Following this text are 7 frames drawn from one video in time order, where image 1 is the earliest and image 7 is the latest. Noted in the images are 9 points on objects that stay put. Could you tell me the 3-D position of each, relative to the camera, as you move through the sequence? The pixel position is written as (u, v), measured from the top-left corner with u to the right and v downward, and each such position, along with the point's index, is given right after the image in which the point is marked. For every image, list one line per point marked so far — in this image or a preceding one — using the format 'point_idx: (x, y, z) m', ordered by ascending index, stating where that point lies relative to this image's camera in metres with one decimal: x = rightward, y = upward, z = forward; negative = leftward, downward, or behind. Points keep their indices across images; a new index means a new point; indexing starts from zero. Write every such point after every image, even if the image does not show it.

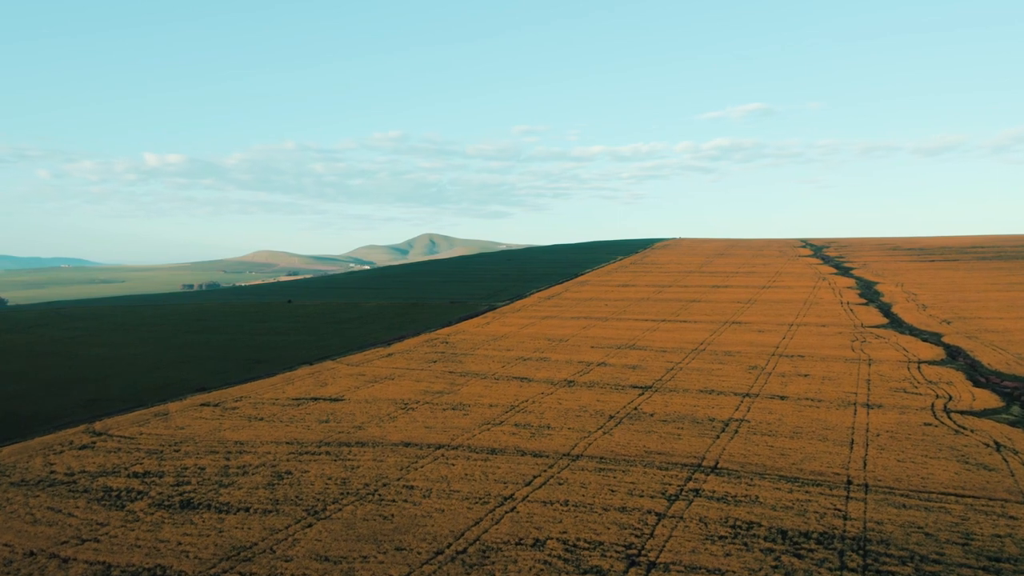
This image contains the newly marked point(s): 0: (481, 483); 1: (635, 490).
0: (-0.8, -5.2, +18.9) m
1: (+3.2, -5.3, +18.8) m
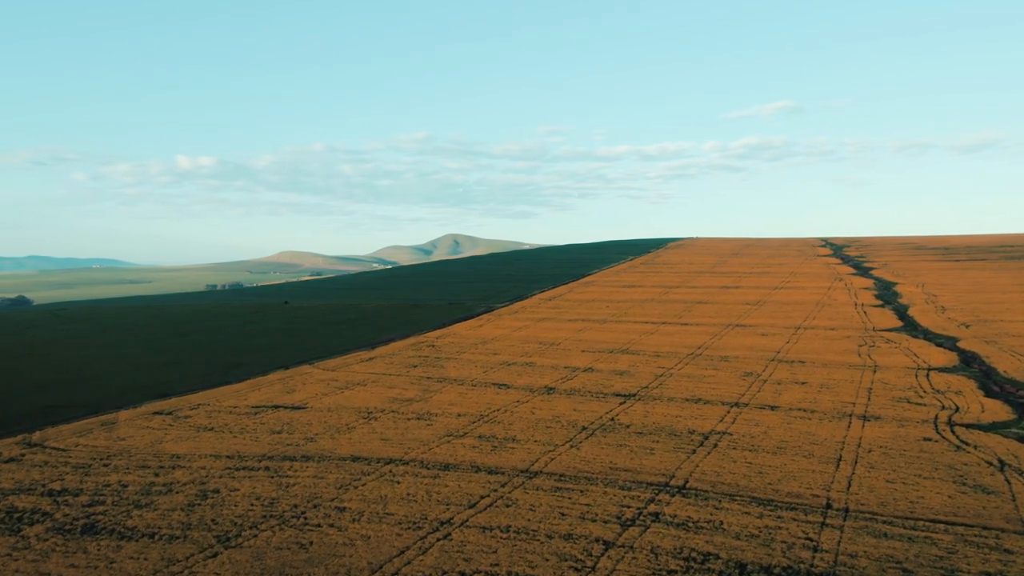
0: (-2.2, -5.3, +17.4) m
1: (+1.8, -5.5, +17.2) m
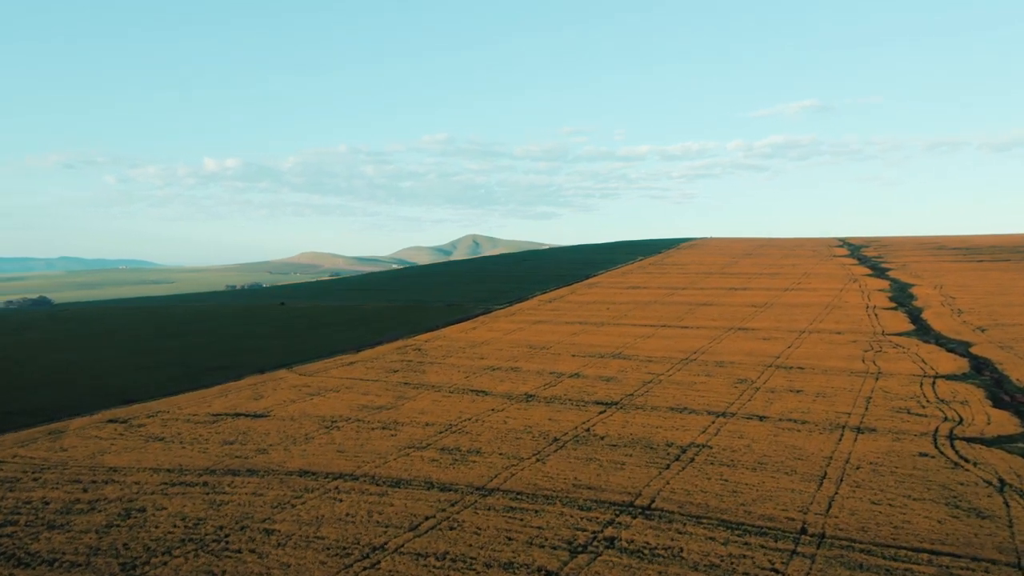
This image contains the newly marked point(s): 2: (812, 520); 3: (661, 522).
0: (-3.5, -5.4, +16.1) m
1: (+0.5, -5.6, +15.8) m
2: (+7.2, -5.6, +17.1) m
3: (+3.5, -5.6, +17.0) m
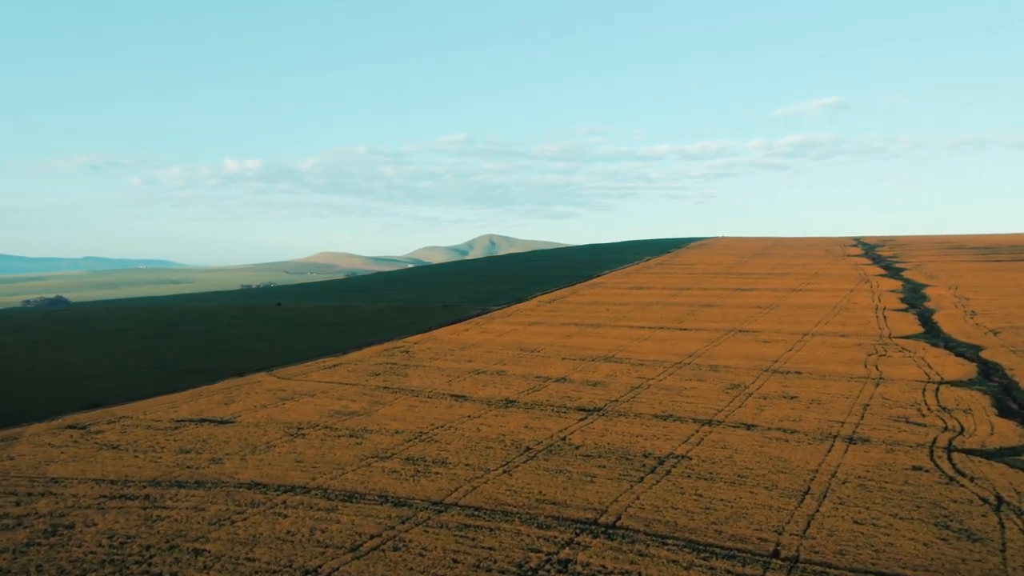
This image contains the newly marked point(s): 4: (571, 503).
0: (-4.6, -5.5, +15.1) m
1: (-0.6, -5.6, +14.7) m
2: (+6.1, -5.6, +15.9) m
3: (+2.5, -5.7, +15.8) m
4: (+1.5, -5.5, +18.0) m
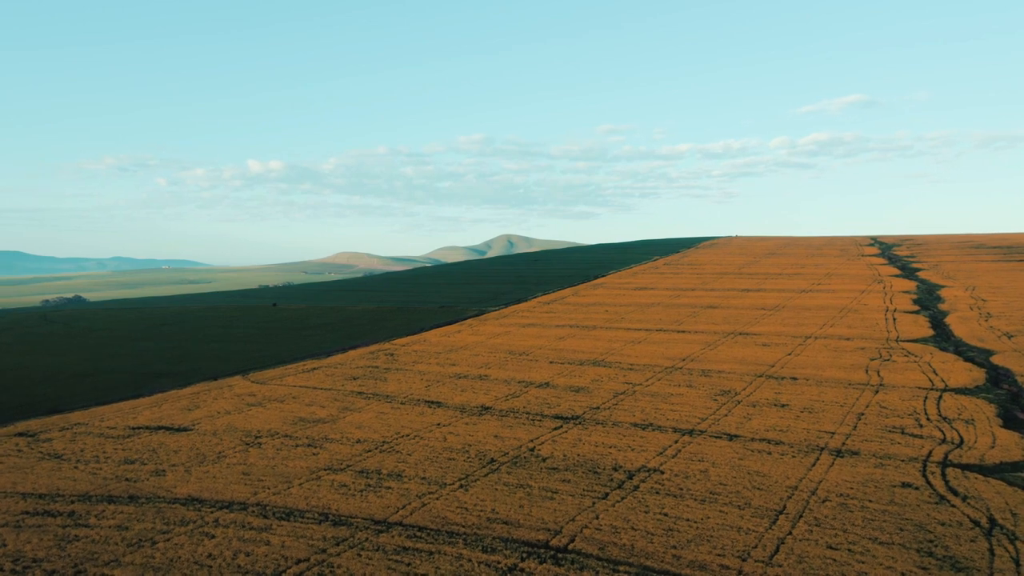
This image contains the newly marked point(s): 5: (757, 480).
0: (-5.9, -5.5, +14.0) m
1: (-1.9, -5.7, +13.5) m
2: (+4.8, -5.7, +14.5) m
3: (+1.2, -5.7, +14.5) m
4: (+0.3, -5.5, +16.8) m
5: (+6.8, -5.3, +19.8) m
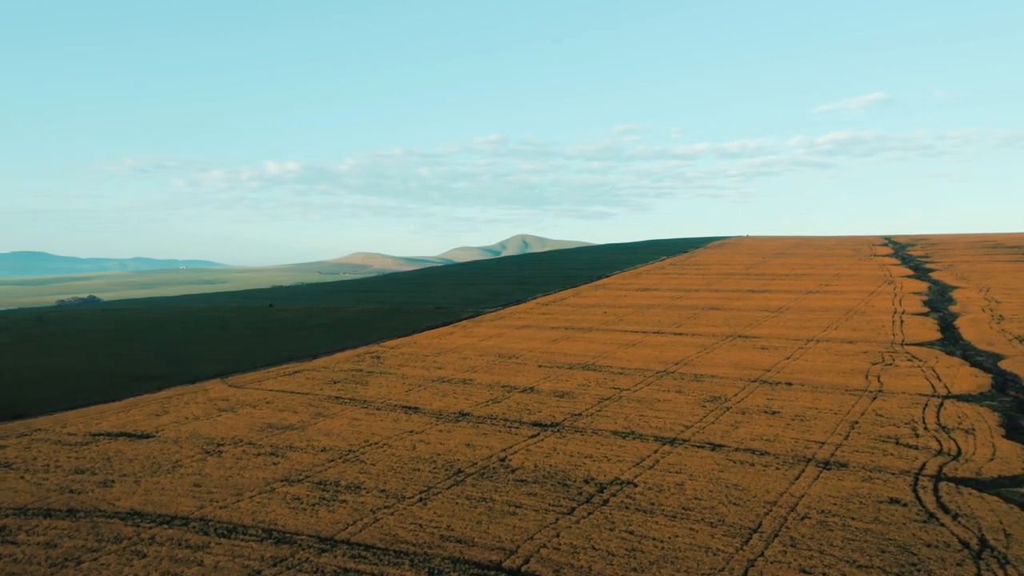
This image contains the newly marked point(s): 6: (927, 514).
0: (-7.0, -5.6, +13.1) m
1: (-2.9, -5.8, +12.6) m
2: (+3.8, -5.8, +13.4) m
3: (+0.1, -5.8, +13.5) m
4: (-0.7, -5.6, +15.8) m
5: (+5.9, -5.4, +18.7) m
6: (+10.2, -5.5, +17.6) m
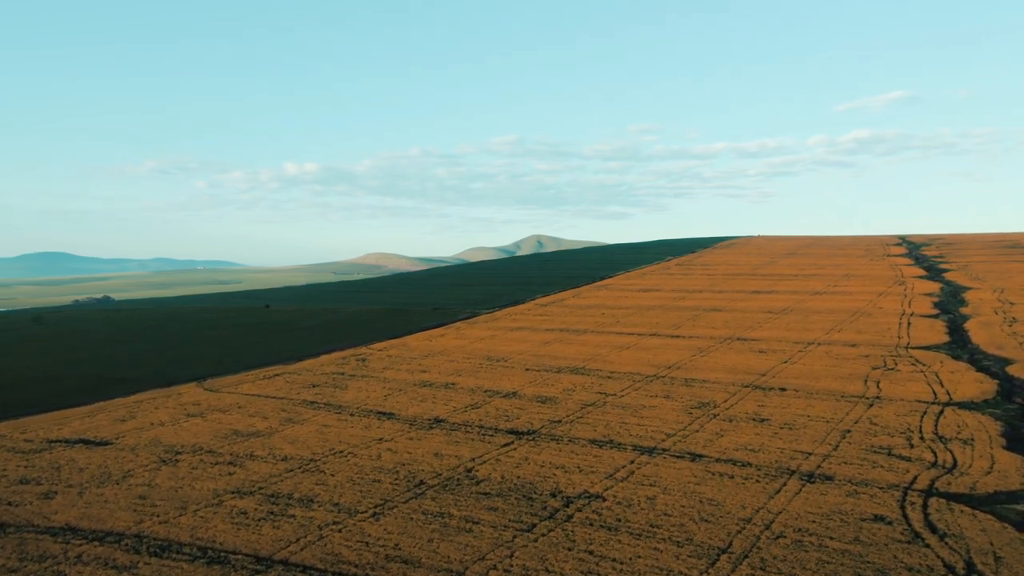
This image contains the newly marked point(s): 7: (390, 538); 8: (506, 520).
0: (-8.1, -5.7, +12.3) m
1: (-4.1, -5.9, +11.6) m
2: (+2.7, -5.9, +12.4) m
3: (-1.0, -5.9, +12.5) m
4: (-1.8, -5.7, +14.8) m
5: (+4.9, -5.5, +17.6) m
6: (+9.2, -5.6, +16.4) m
7: (-2.7, -5.6, +16.1) m
8: (-0.1, -5.5, +17.0) m
